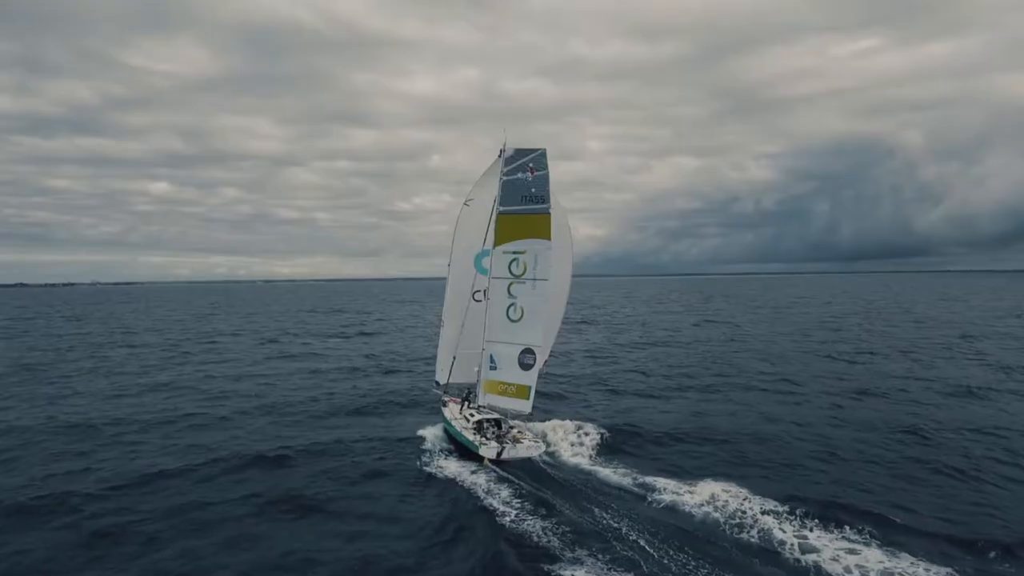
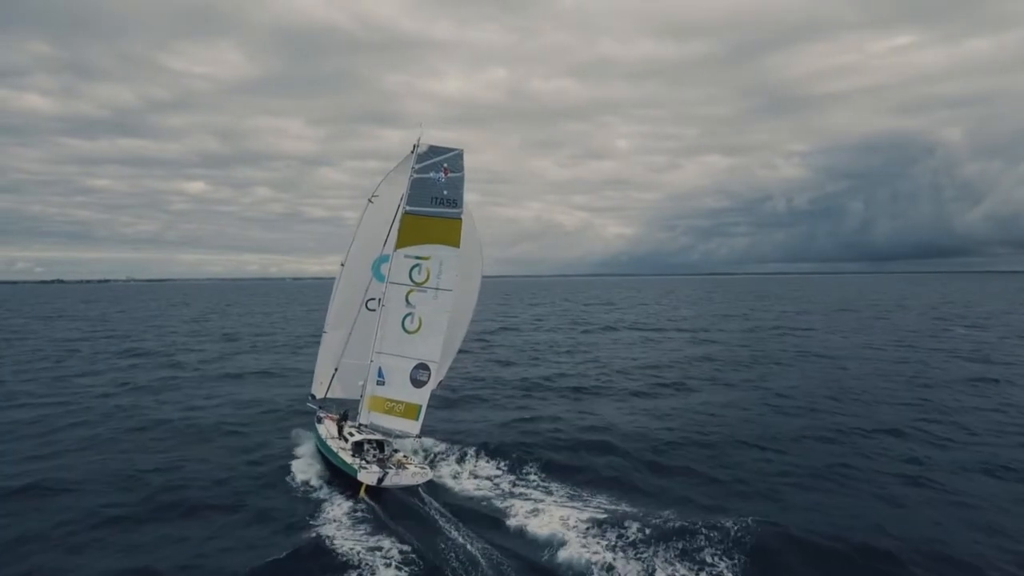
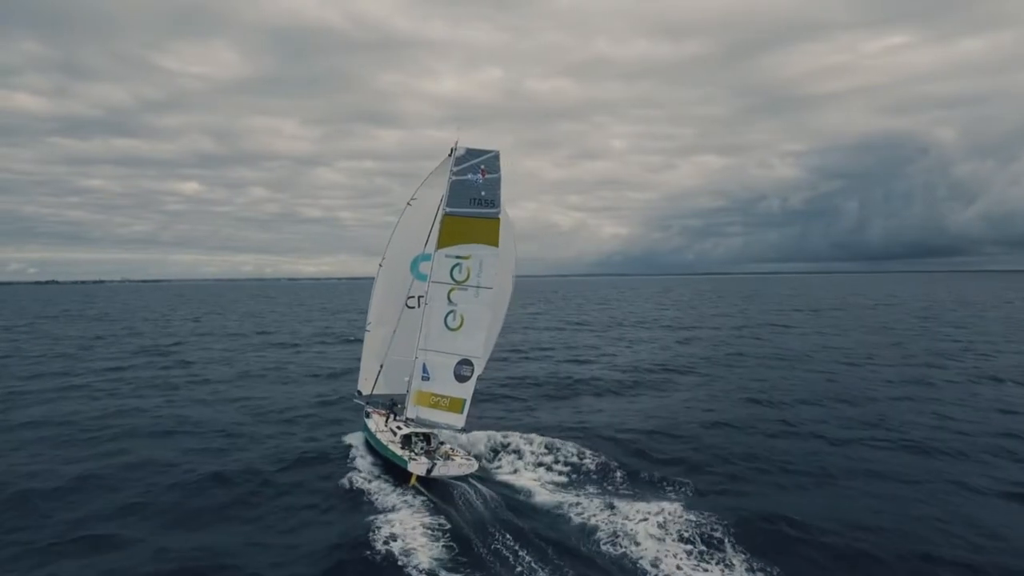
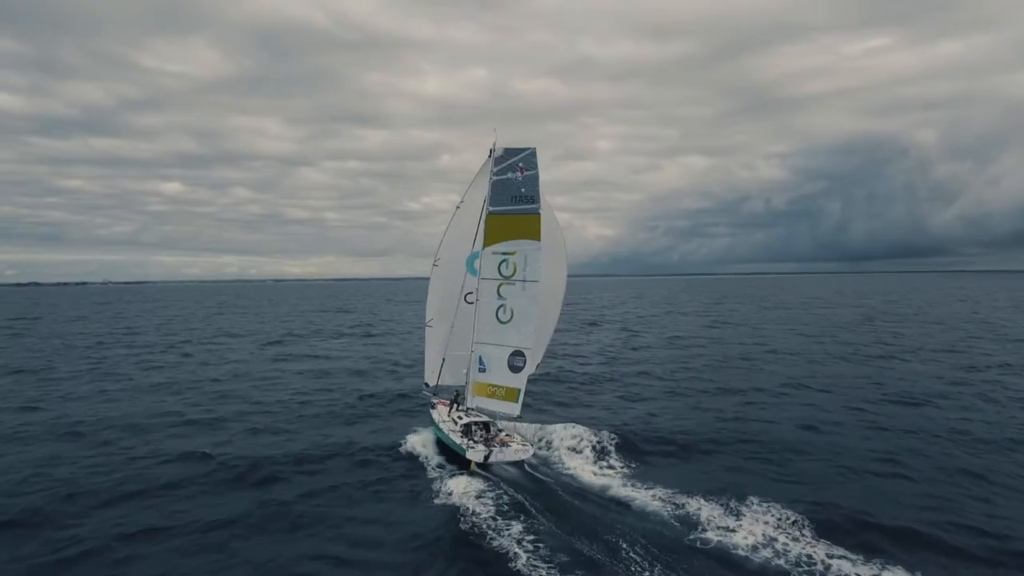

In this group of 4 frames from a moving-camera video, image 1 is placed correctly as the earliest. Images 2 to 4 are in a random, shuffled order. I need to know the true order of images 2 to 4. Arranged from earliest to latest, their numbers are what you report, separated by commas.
4, 3, 2
